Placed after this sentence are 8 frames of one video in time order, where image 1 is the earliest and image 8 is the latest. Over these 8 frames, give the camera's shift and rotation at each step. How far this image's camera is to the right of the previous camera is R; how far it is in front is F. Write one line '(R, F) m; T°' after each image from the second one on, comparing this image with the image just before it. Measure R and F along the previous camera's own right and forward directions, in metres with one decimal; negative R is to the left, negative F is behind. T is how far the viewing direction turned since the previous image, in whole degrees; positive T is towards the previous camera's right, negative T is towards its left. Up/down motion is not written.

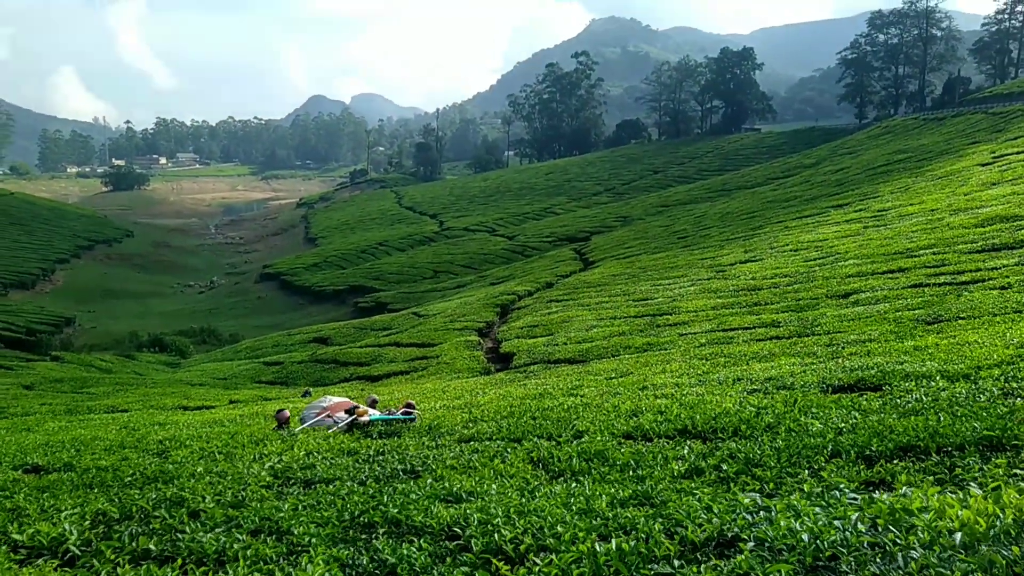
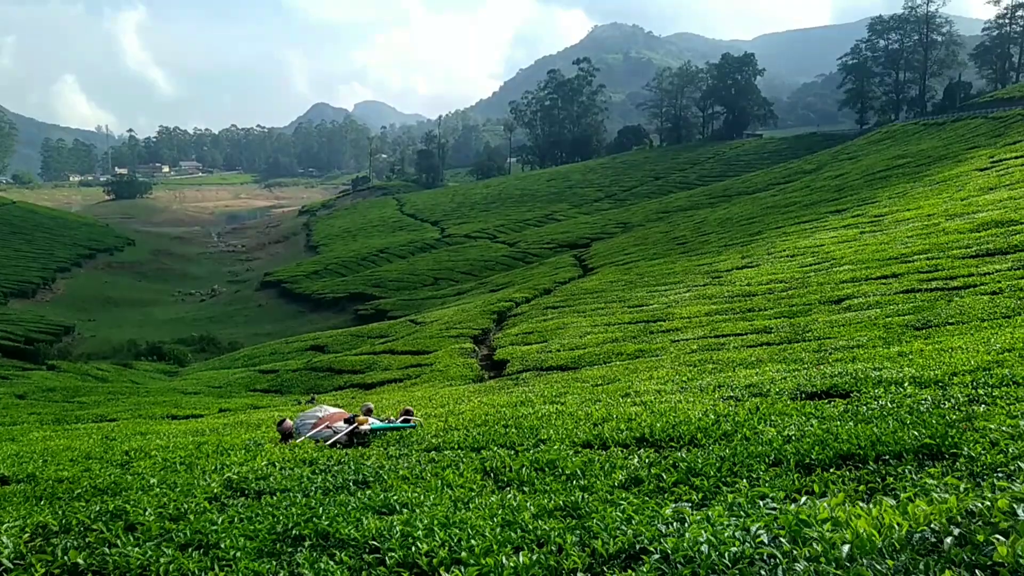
(+0.6, 0.0) m; 0°
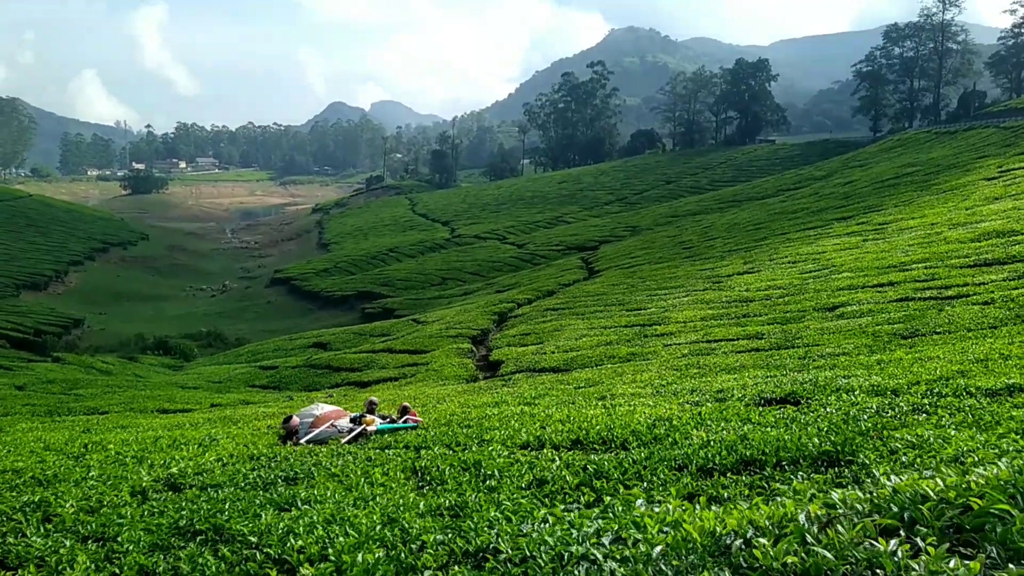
(+0.9, -0.1) m; -1°
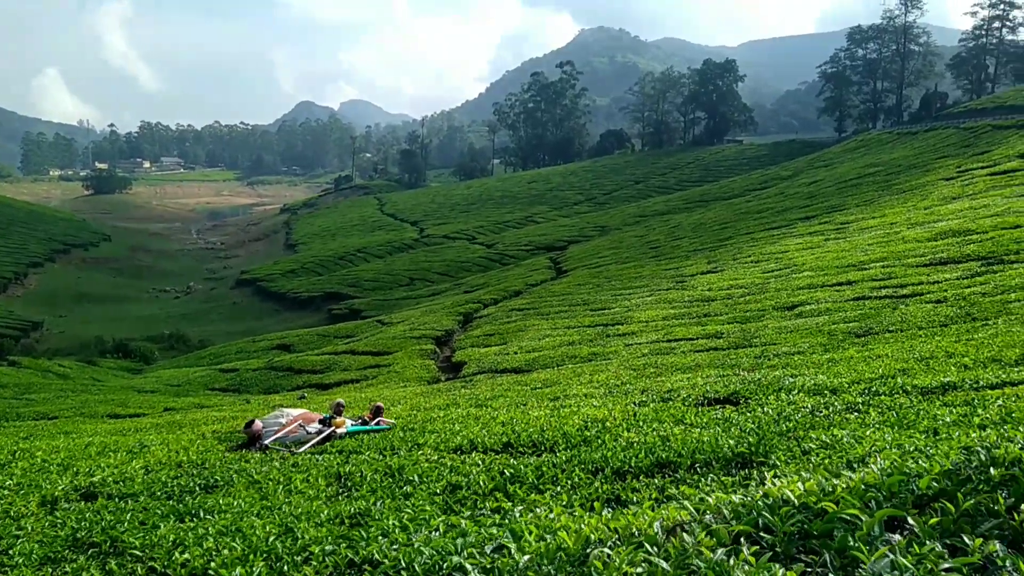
(+0.5, +0.1) m; +2°
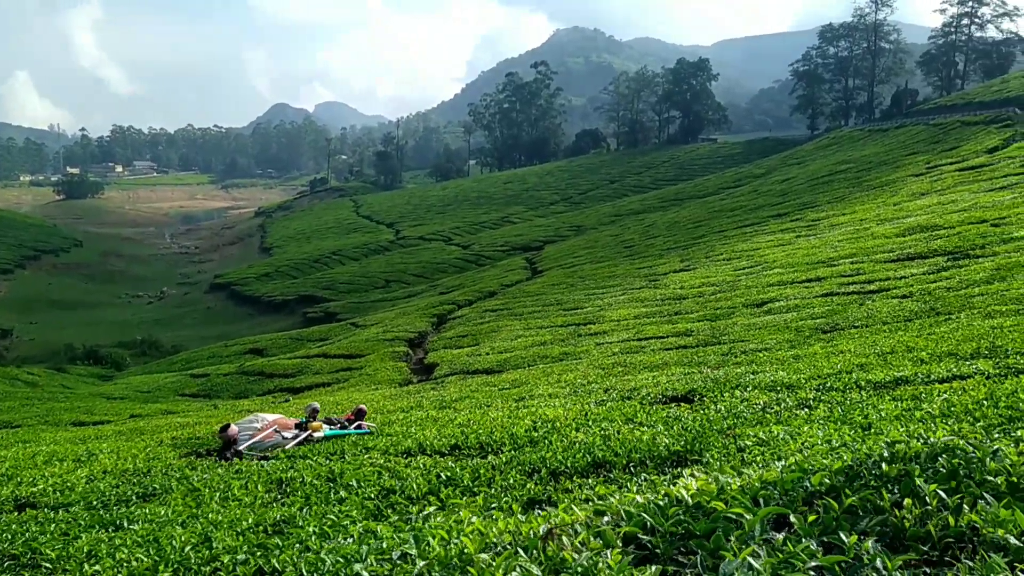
(+0.4, +0.1) m; +2°
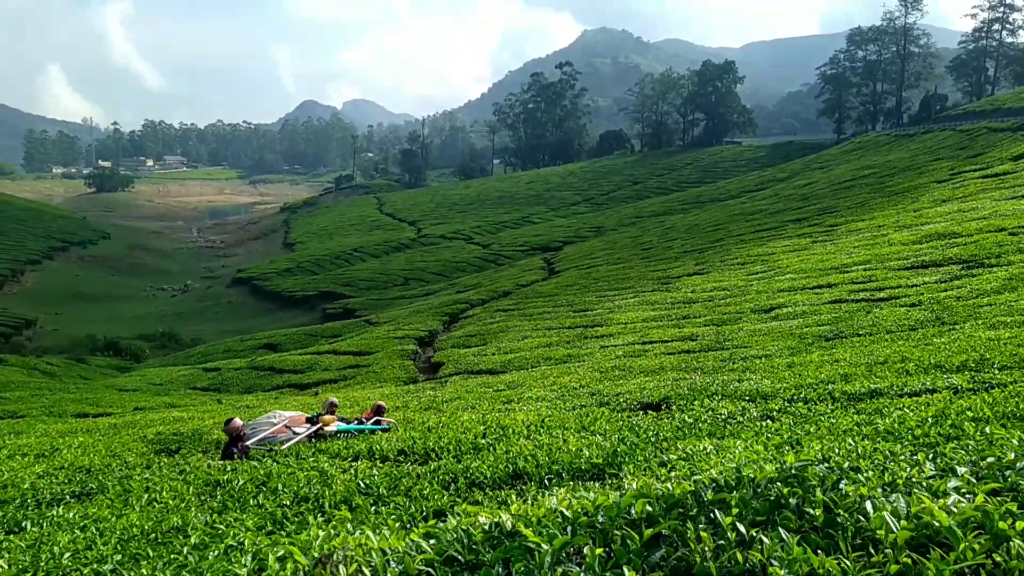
(+0.8, +0.1) m; -2°
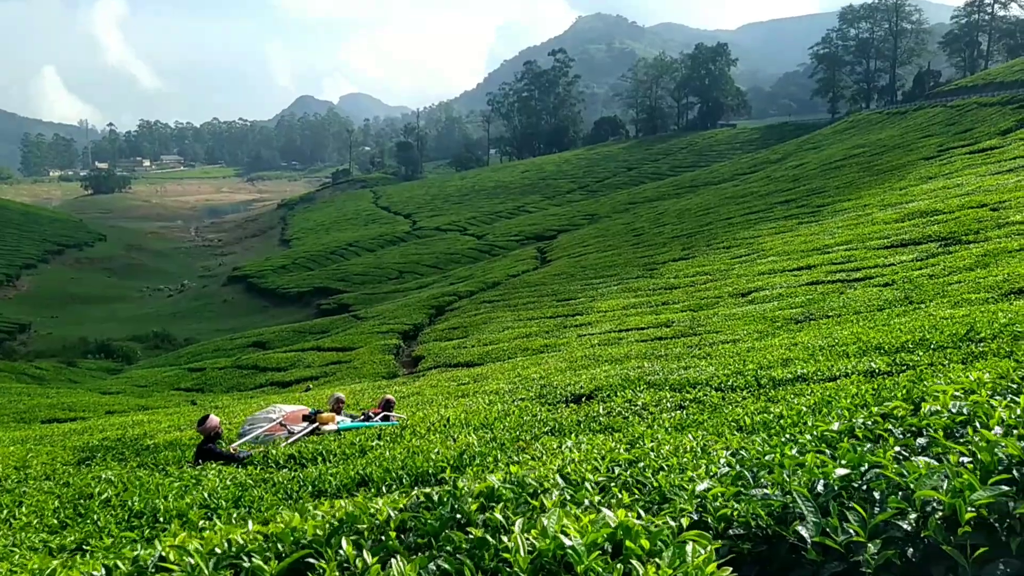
(+1.3, +0.2) m; 0°
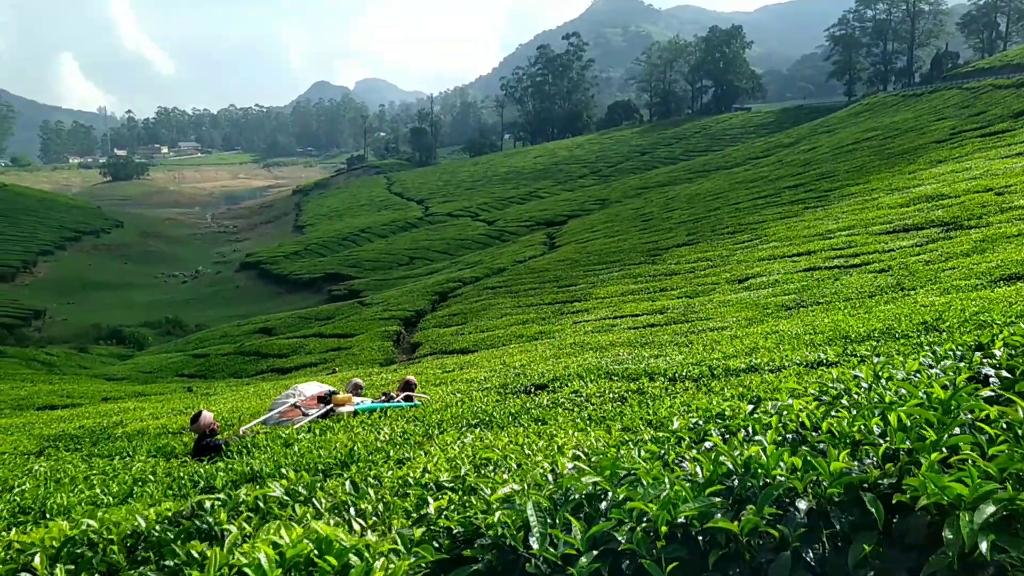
(+1.0, +0.1) m; -1°
